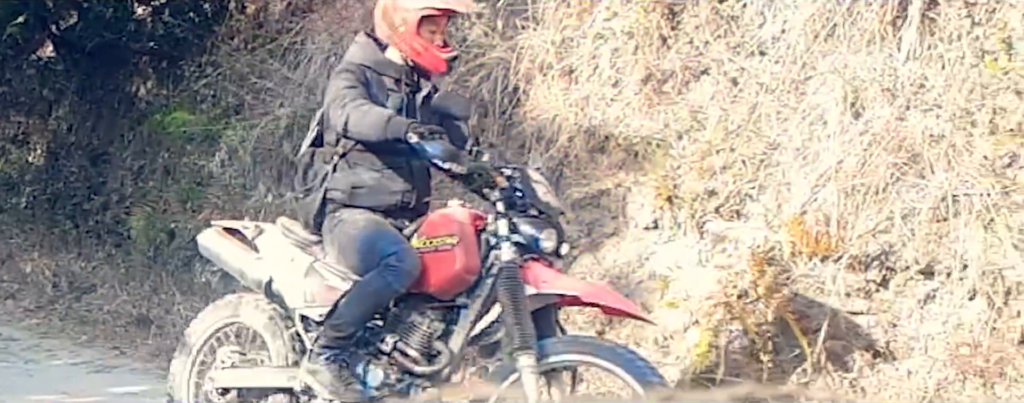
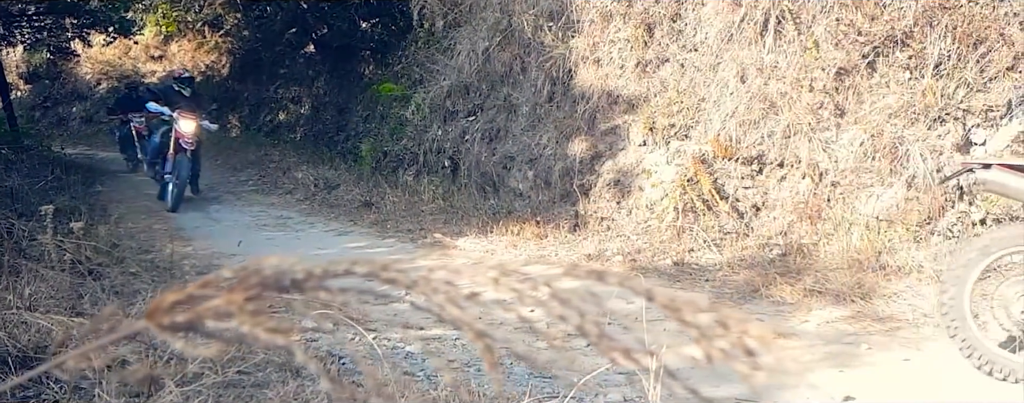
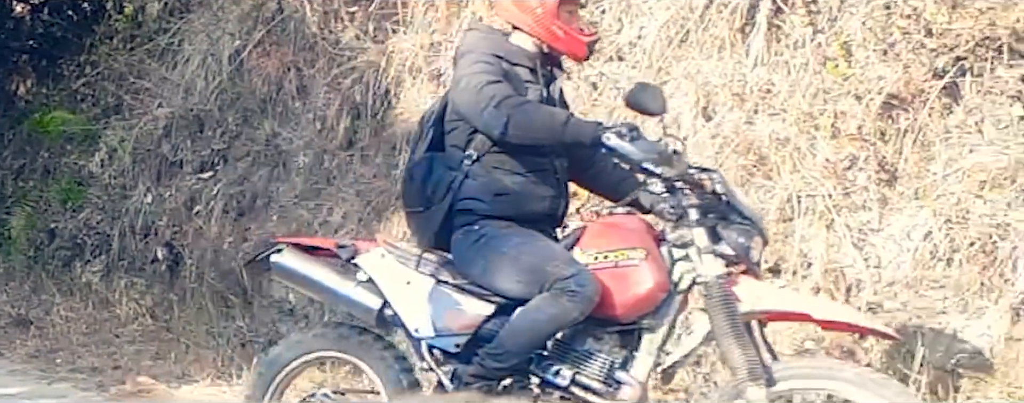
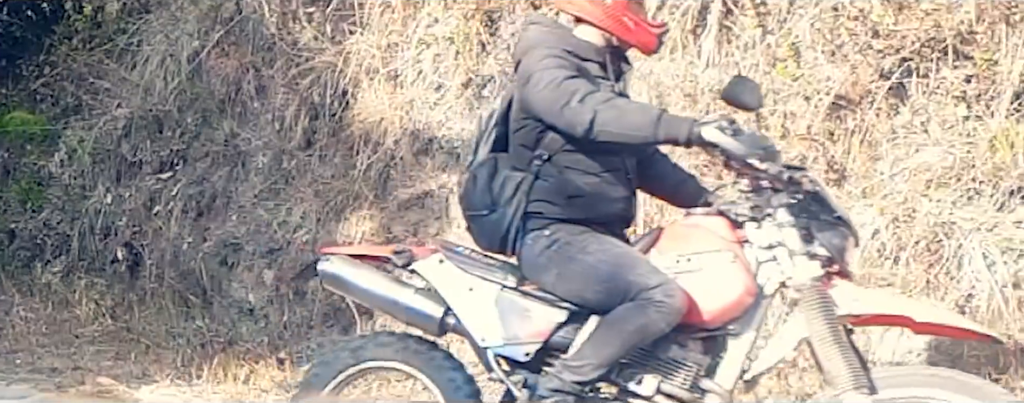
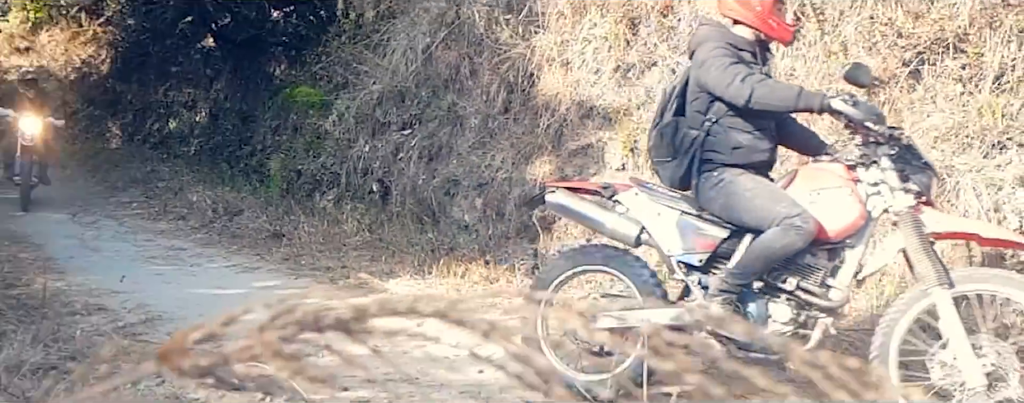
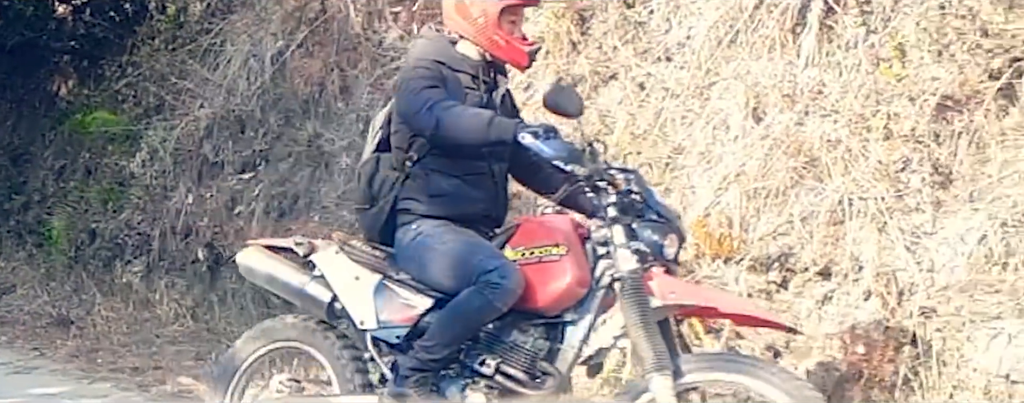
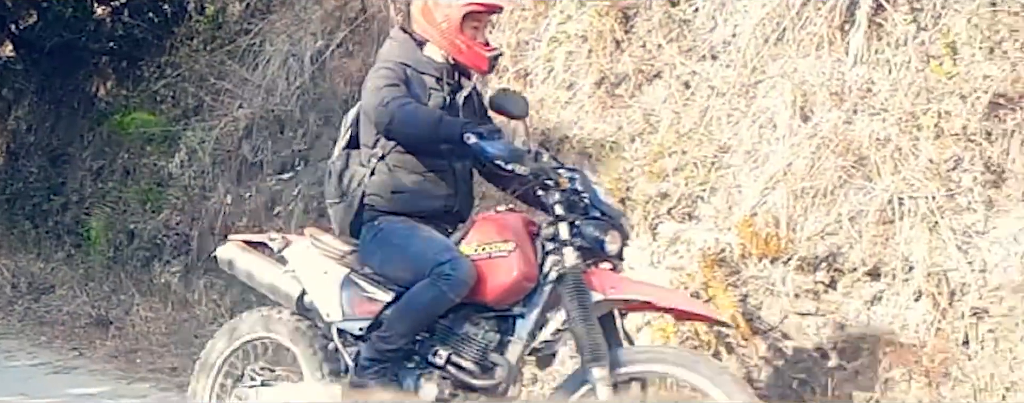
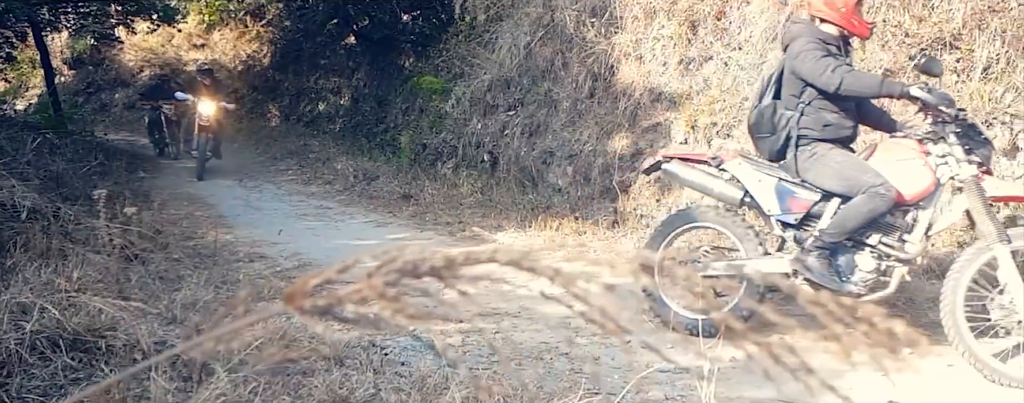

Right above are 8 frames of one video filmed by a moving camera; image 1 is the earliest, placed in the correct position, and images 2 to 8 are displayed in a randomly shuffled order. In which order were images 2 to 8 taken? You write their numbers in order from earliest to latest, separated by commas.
7, 6, 3, 4, 5, 8, 2
